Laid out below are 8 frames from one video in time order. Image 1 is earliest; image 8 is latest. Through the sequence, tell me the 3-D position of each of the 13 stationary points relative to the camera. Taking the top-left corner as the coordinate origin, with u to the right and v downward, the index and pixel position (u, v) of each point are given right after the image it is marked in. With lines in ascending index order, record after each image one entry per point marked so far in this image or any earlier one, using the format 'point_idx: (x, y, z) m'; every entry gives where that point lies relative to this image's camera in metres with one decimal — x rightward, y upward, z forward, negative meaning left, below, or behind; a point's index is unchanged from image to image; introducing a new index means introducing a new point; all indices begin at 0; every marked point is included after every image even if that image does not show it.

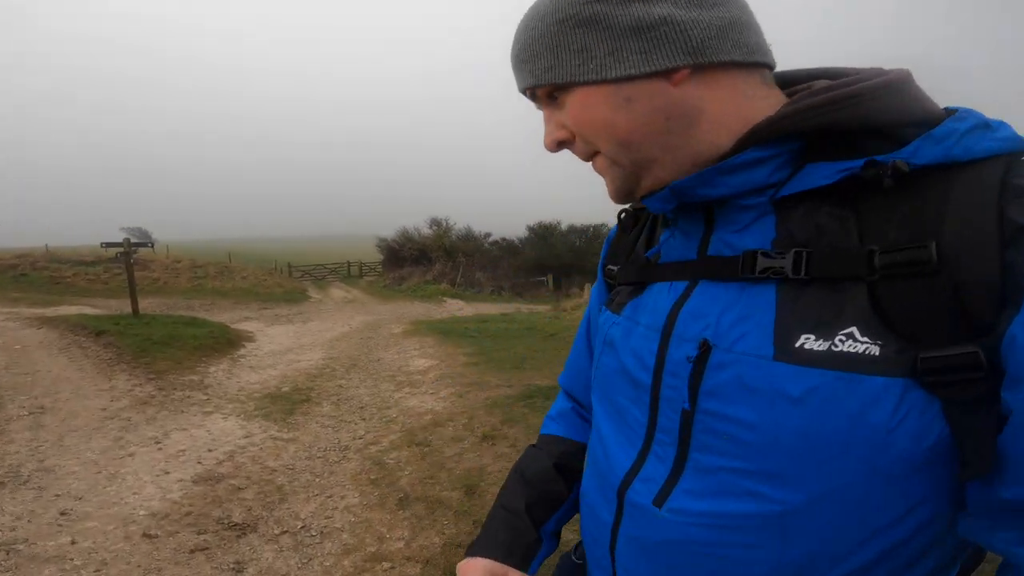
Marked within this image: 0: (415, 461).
0: (-0.9, -1.8, +5.3) m
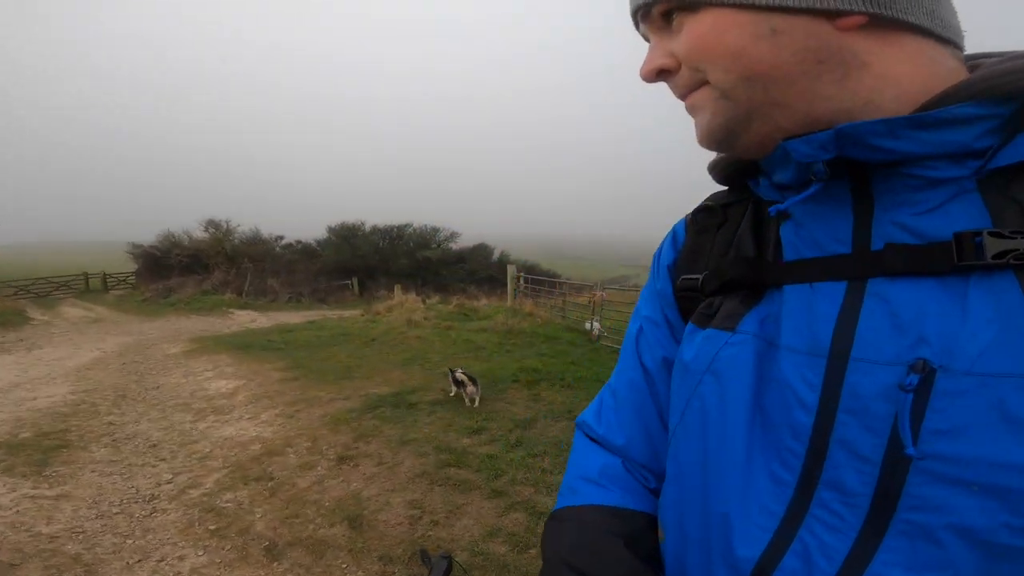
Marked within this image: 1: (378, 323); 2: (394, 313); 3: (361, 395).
0: (-2.0, -1.8, +4.3) m
1: (-3.4, -0.9, +12.9) m
2: (-3.2, -0.7, +14.1) m
3: (-2.2, -1.5, +7.3) m
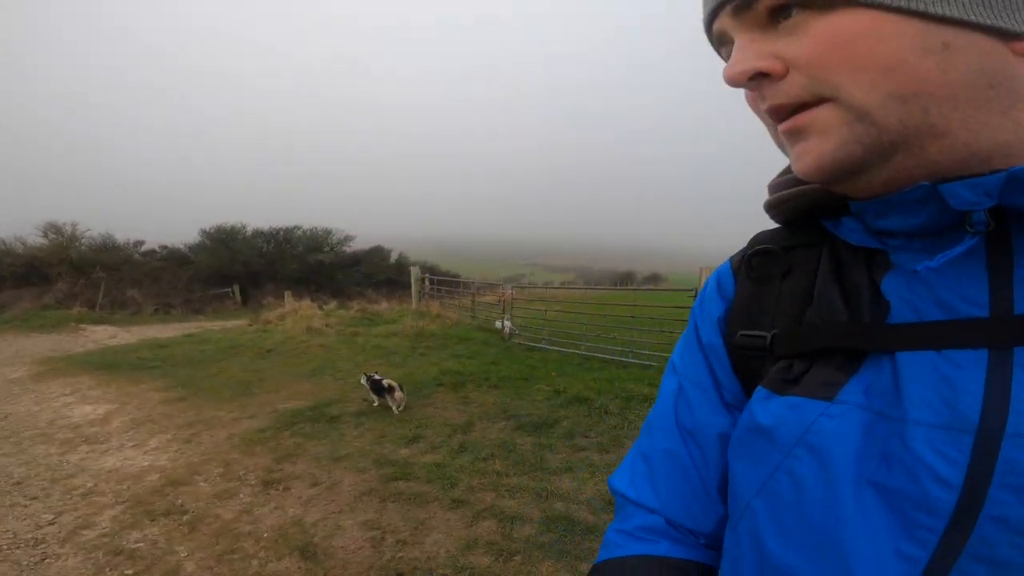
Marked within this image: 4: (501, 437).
0: (-2.2, -1.8, +3.7) m
1: (-5.5, -1.0, +11.8) m
2: (-5.6, -0.8, +13.0) m
3: (-3.1, -1.5, +6.6) m
4: (-0.1, -1.5, +5.4) m
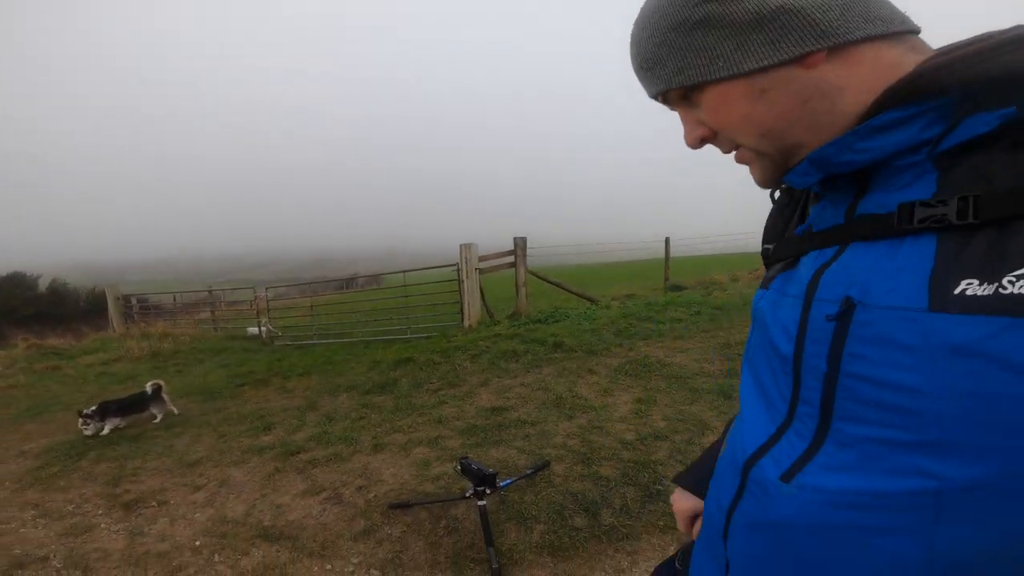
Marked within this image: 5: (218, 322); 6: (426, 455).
0: (-2.4, -1.7, +3.0) m
1: (-9.7, -1.7, +8.0) m
2: (-10.5, -1.6, +8.9) m
3: (-4.8, -1.7, +4.9) m
4: (-1.7, -1.2, +5.5) m
5: (-7.0, -0.8, +12.3) m
6: (-0.7, -1.3, +4.0) m
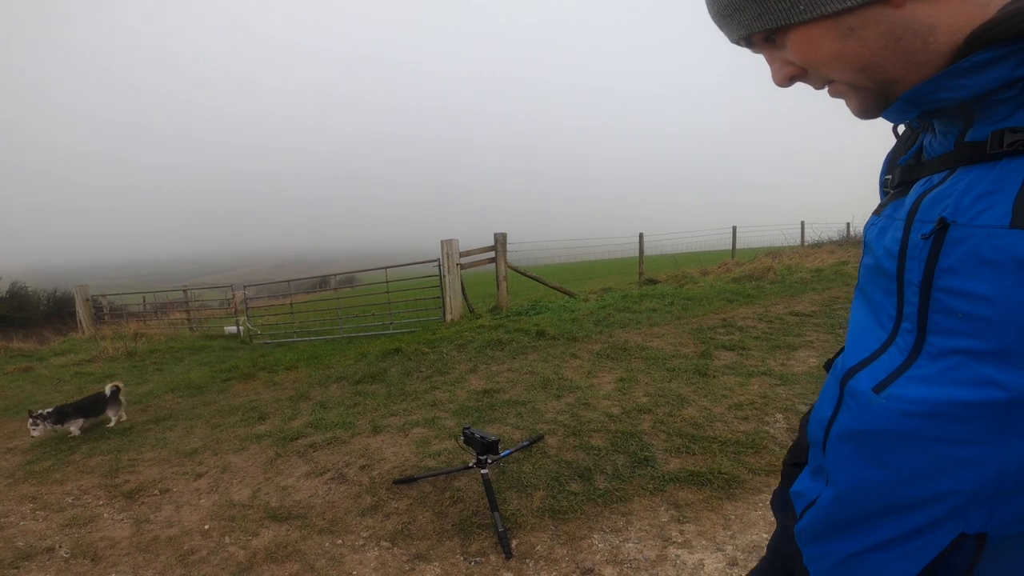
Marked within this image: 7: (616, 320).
0: (-2.4, -1.6, +3.1) m
1: (-9.9, -1.7, +7.6) m
2: (-10.8, -1.6, +8.5) m
3: (-4.8, -1.6, +4.9) m
4: (-1.8, -1.1, +5.6) m
5: (-7.5, -0.8, +12.1) m
6: (-0.7, -1.2, +4.1) m
7: (+1.6, -0.5, +8.1) m
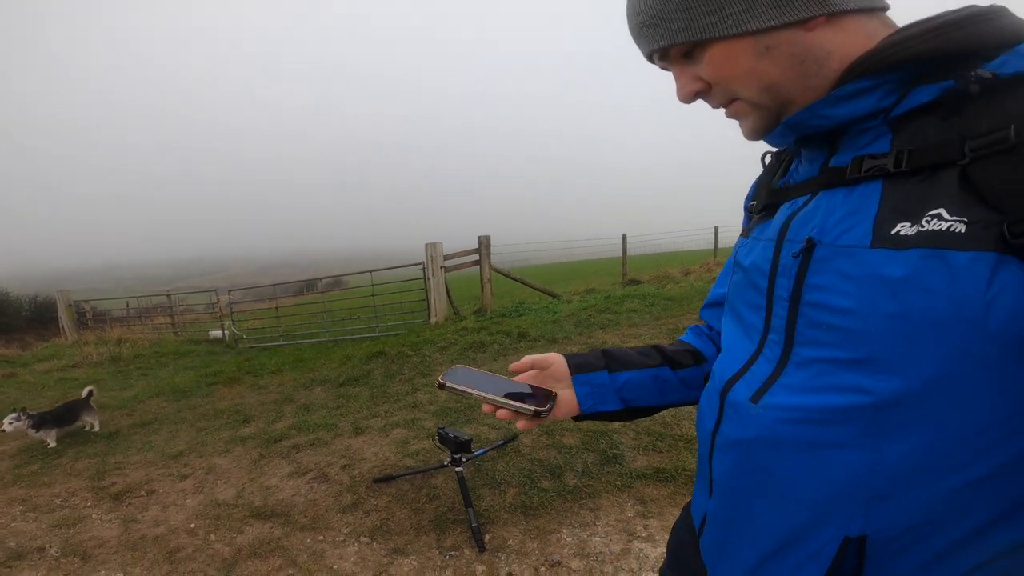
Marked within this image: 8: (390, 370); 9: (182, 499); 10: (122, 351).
0: (-2.6, -1.7, +3.2) m
1: (-10.2, -1.8, +7.6) m
2: (-11.0, -1.8, +8.4) m
3: (-5.0, -1.7, +4.9) m
4: (-2.0, -1.2, +5.8) m
5: (-7.9, -0.9, +12.1) m
6: (-0.9, -1.2, +4.3) m
7: (+1.4, -0.5, +8.3) m
8: (-1.5, -1.0, +6.4) m
9: (-2.4, -1.6, +3.8) m
10: (-7.3, -1.2, +9.7) m
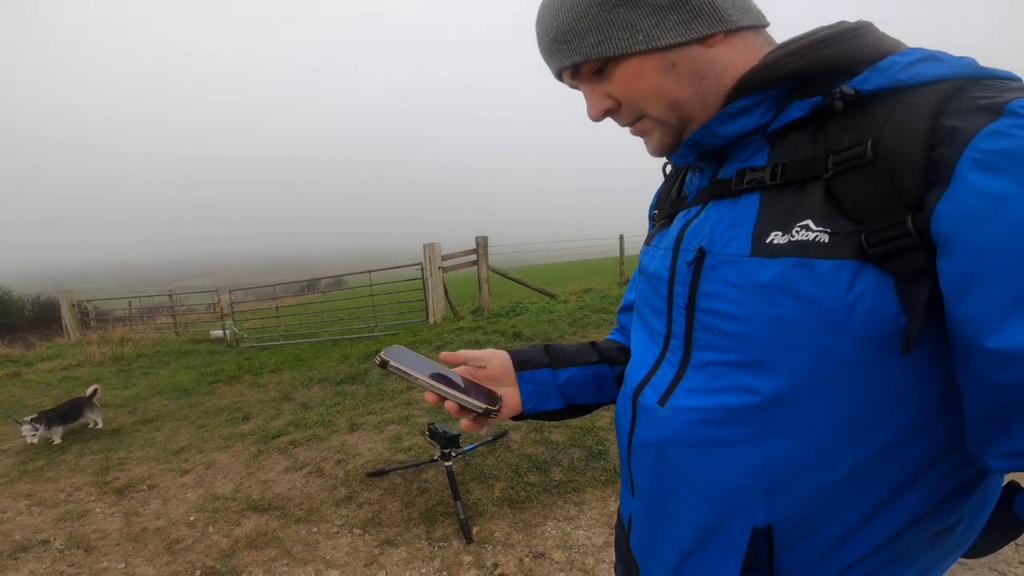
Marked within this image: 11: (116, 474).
0: (-2.7, -1.7, +3.3) m
1: (-10.2, -1.9, +7.7) m
2: (-11.1, -1.8, +8.6) m
3: (-5.1, -1.7, +5.1) m
4: (-2.1, -1.2, +5.9) m
5: (-7.9, -0.9, +12.3) m
6: (-1.0, -1.2, +4.4) m
7: (+1.3, -0.5, +8.4) m
8: (-1.6, -1.0, +6.5) m
9: (-2.5, -1.6, +3.9) m
10: (-7.4, -1.2, +9.8) m
11: (-3.4, -1.6, +4.3) m
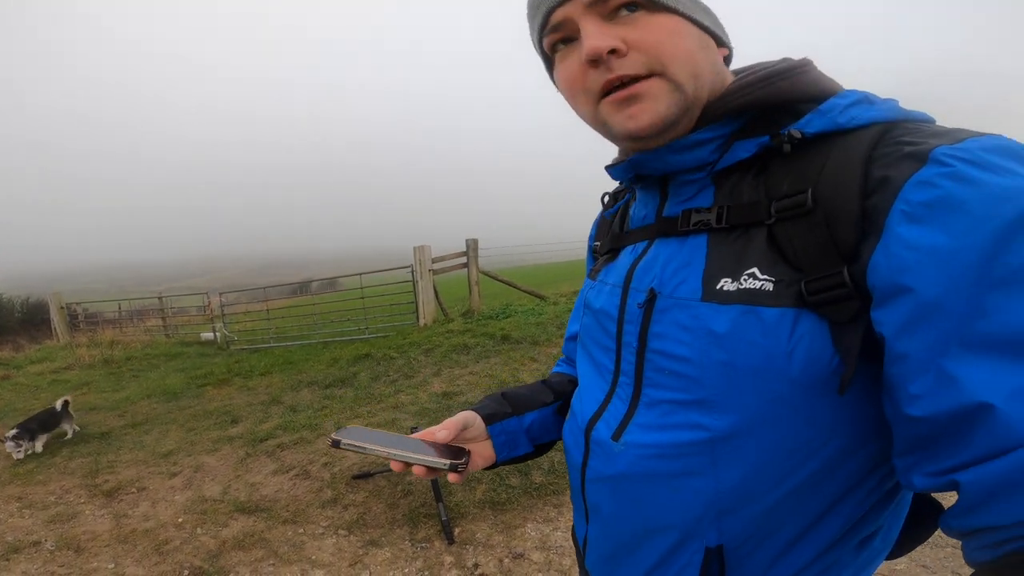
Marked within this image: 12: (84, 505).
0: (-2.8, -1.7, +3.4) m
1: (-10.4, -1.9, +7.7) m
2: (-11.3, -1.8, +8.6) m
3: (-5.3, -1.8, +5.1) m
4: (-2.2, -1.2, +6.0) m
5: (-8.2, -1.0, +12.3) m
6: (-1.1, -1.3, +4.5) m
7: (+1.1, -0.6, +8.5) m
8: (-1.8, -1.1, +6.6) m
9: (-2.7, -1.6, +4.0) m
10: (-7.6, -1.2, +9.8) m
11: (-3.5, -1.6, +4.4) m
12: (-3.3, -1.7, +4.0) m
